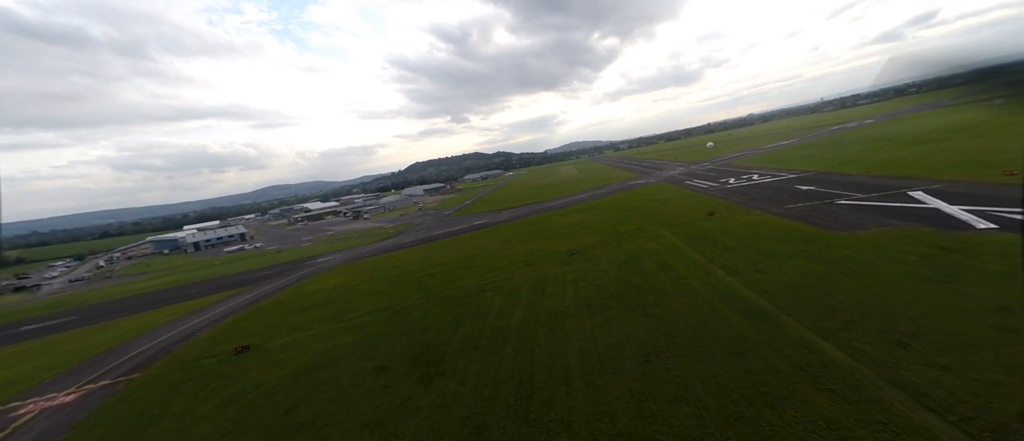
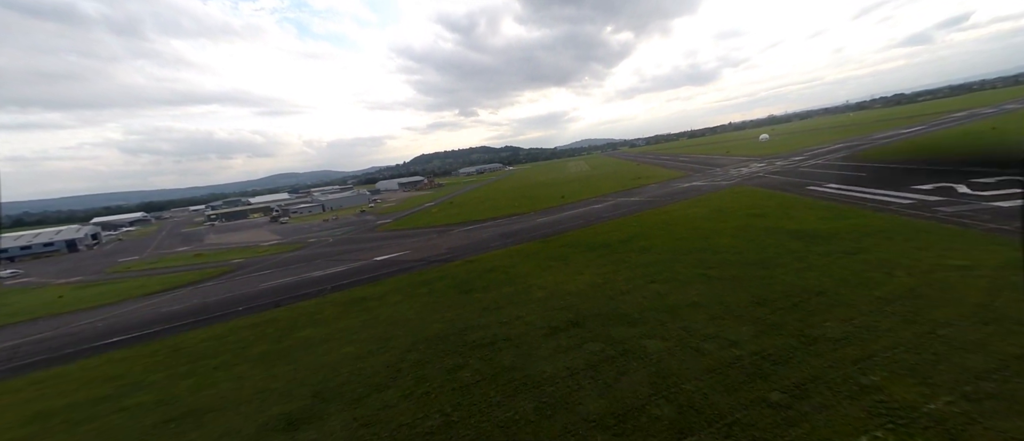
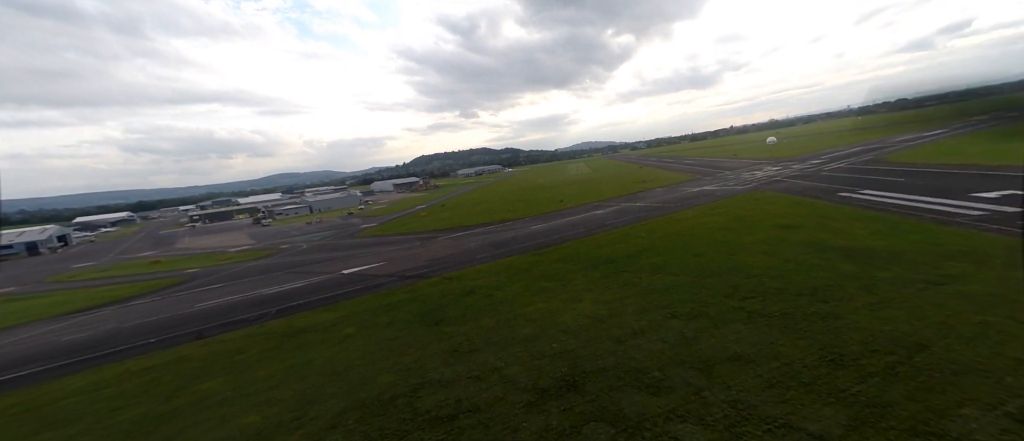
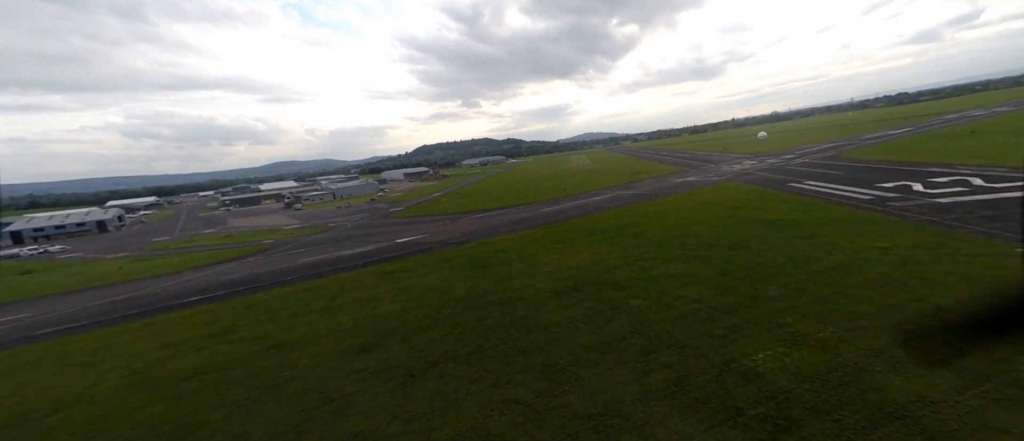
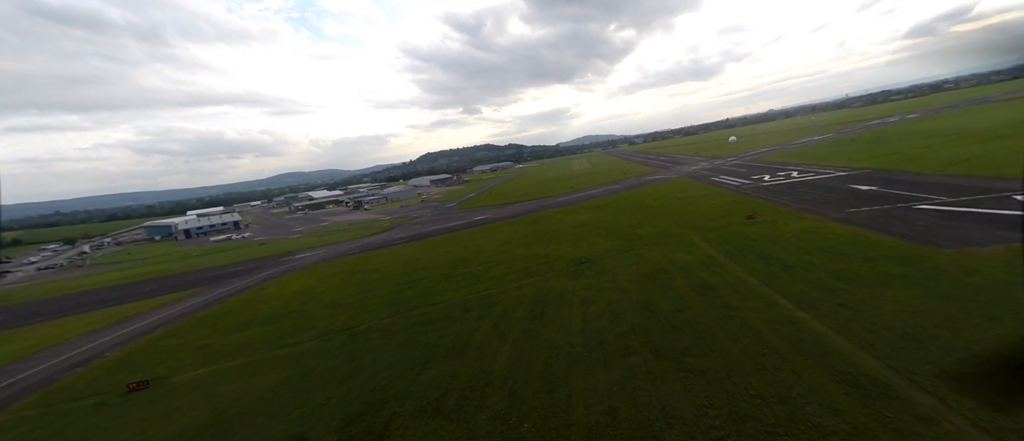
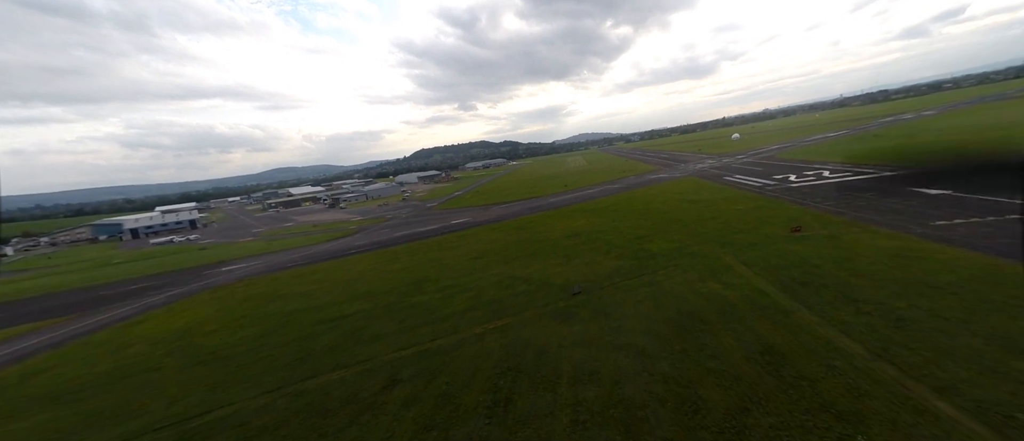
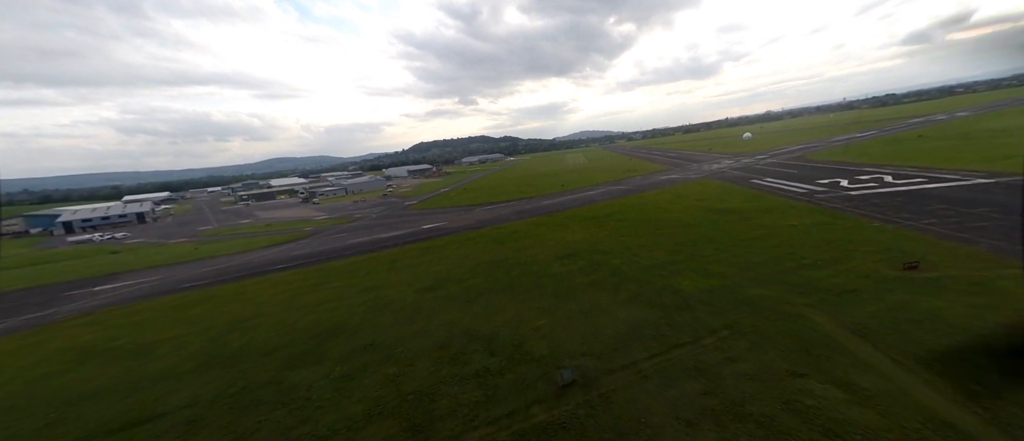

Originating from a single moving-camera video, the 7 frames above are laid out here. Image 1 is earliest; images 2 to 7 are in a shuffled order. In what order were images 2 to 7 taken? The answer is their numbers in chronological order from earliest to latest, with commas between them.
5, 6, 7, 4, 2, 3
